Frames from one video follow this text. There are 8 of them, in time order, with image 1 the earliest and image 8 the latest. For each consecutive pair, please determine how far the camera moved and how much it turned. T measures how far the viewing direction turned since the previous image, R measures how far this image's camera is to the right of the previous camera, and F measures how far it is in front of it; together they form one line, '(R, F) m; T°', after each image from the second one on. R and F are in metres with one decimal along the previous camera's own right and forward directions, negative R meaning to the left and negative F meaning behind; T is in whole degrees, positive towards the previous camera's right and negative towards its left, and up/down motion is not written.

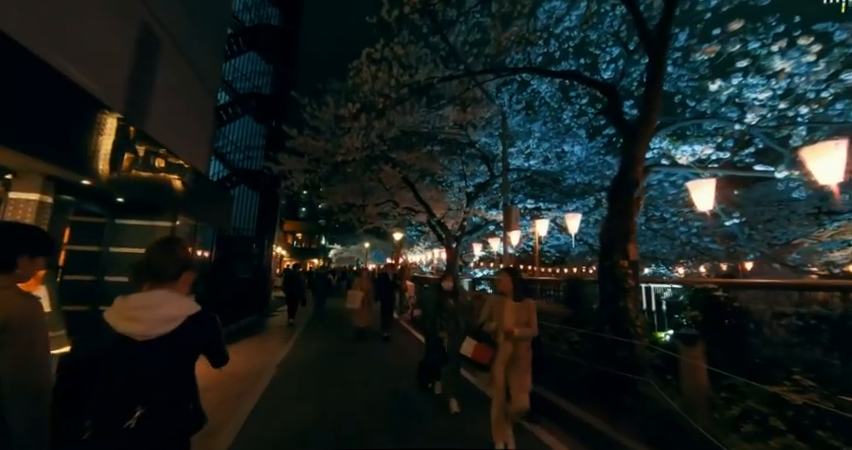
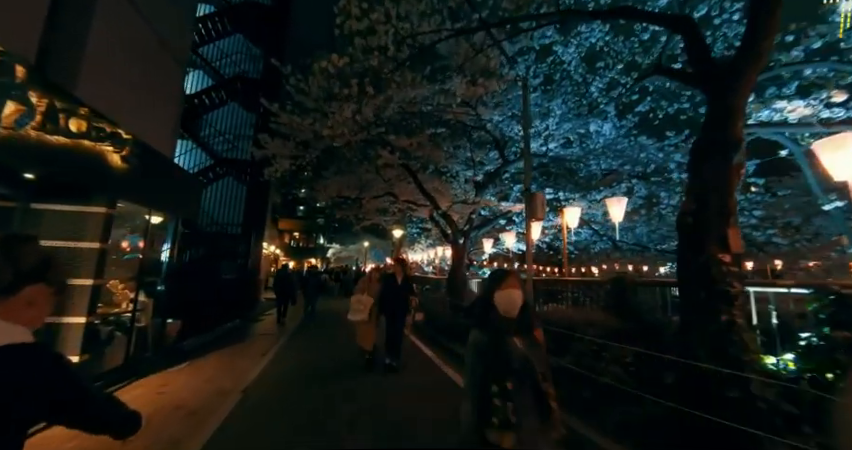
(-0.1, +1.7) m; 0°
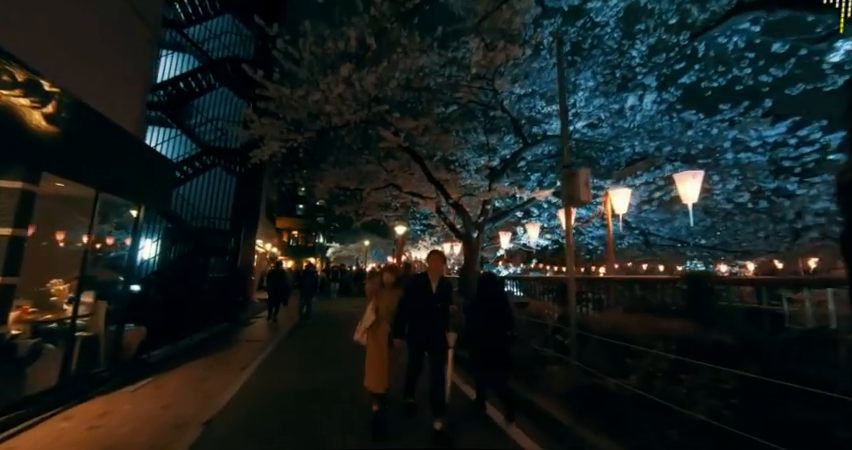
(-0.3, +1.5) m; 0°
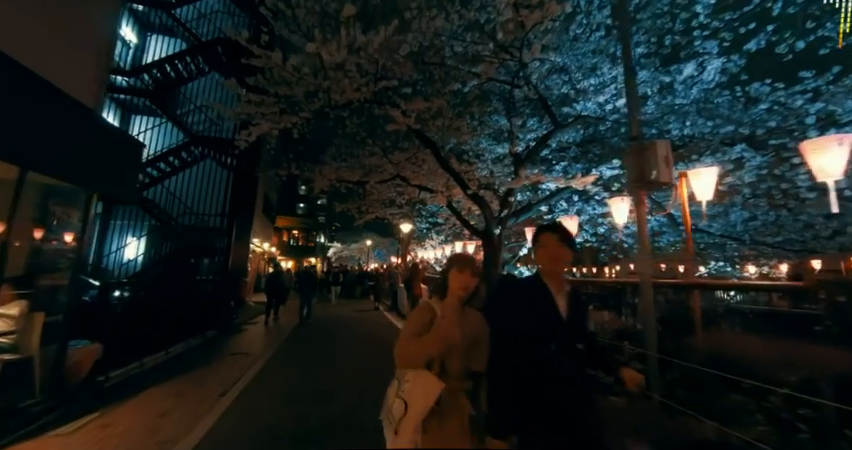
(-0.4, +1.4) m; 0°
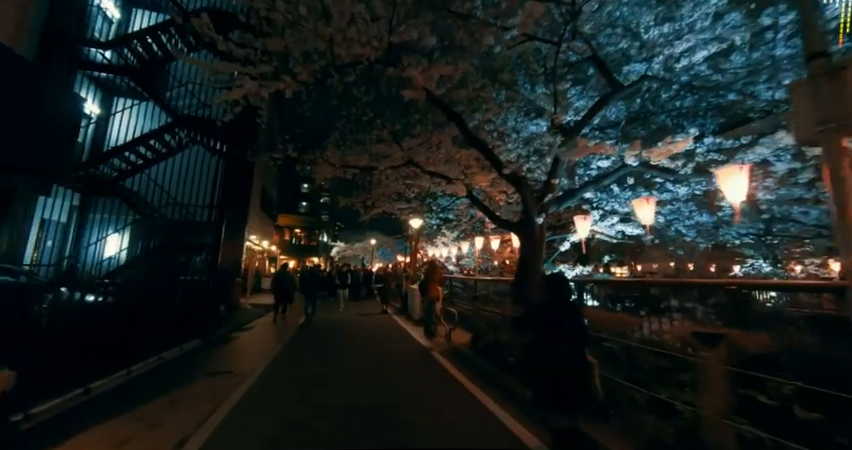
(-0.5, +1.8) m; 0°
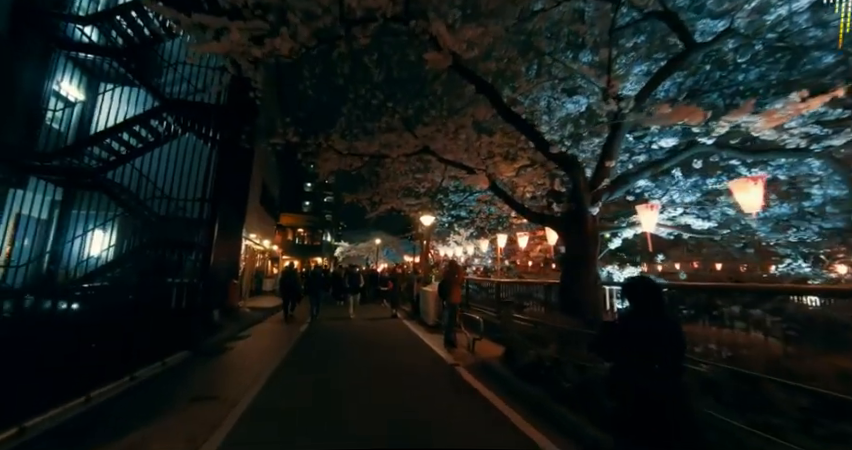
(-0.5, +1.4) m; -1°
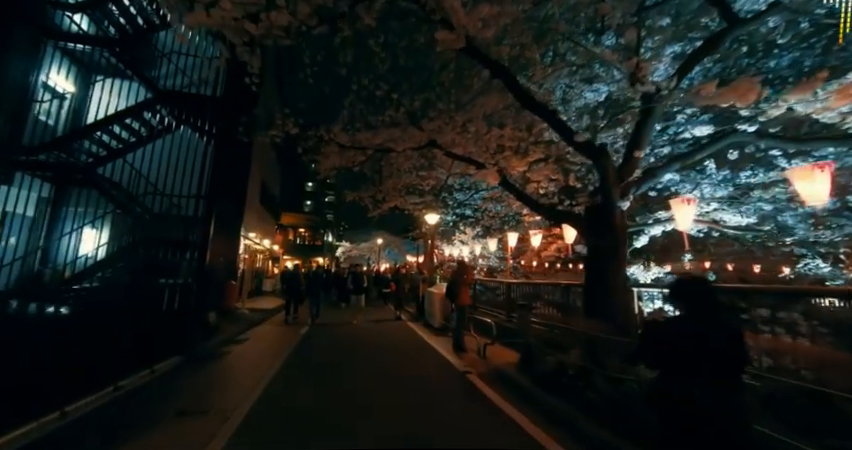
(-0.2, +0.6) m; 0°
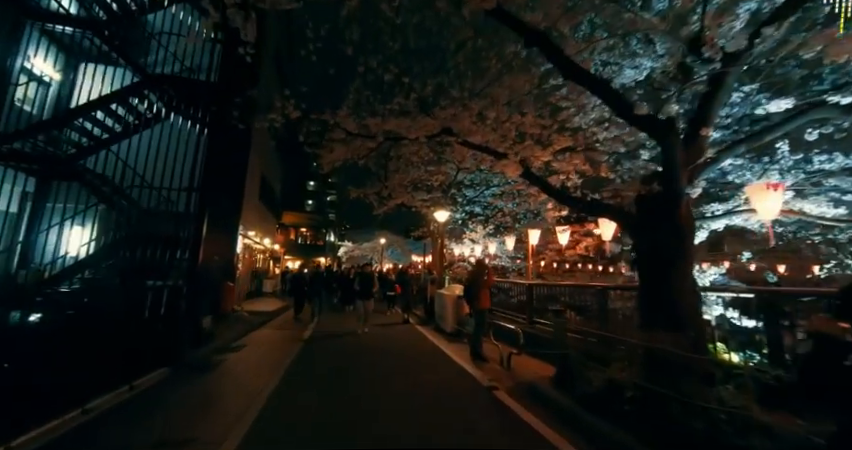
(-0.4, +0.9) m; 0°
